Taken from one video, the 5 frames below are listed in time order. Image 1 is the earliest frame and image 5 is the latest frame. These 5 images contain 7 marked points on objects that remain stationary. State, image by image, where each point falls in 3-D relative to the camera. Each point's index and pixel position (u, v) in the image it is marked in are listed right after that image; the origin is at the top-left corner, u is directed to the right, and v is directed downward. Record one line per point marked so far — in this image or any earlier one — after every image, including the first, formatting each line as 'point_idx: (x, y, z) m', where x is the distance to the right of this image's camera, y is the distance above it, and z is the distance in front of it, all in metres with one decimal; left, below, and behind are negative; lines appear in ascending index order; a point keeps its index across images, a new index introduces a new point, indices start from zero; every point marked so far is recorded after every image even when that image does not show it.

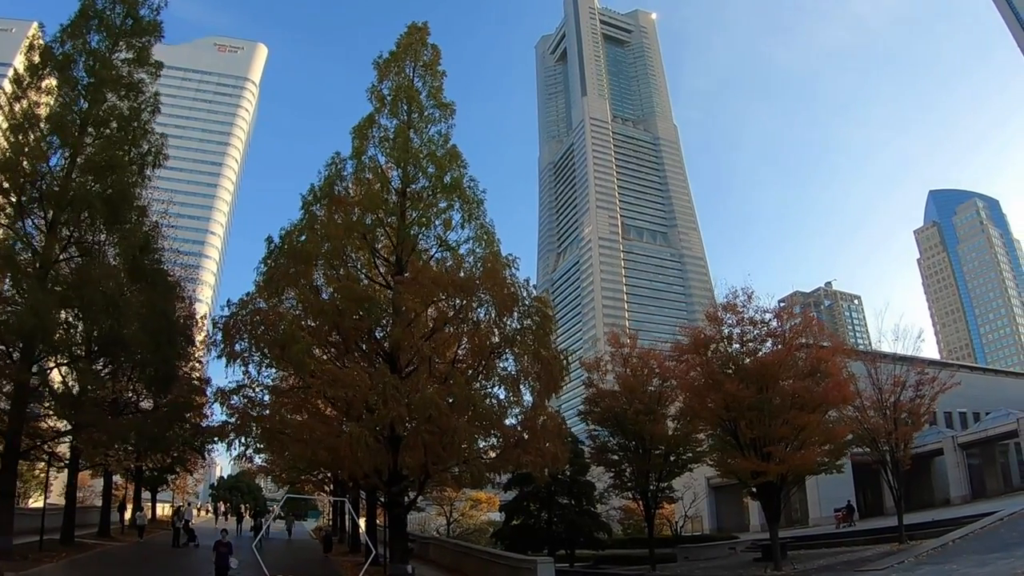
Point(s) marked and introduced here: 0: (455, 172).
0: (-1.4, +2.8, +16.6) m
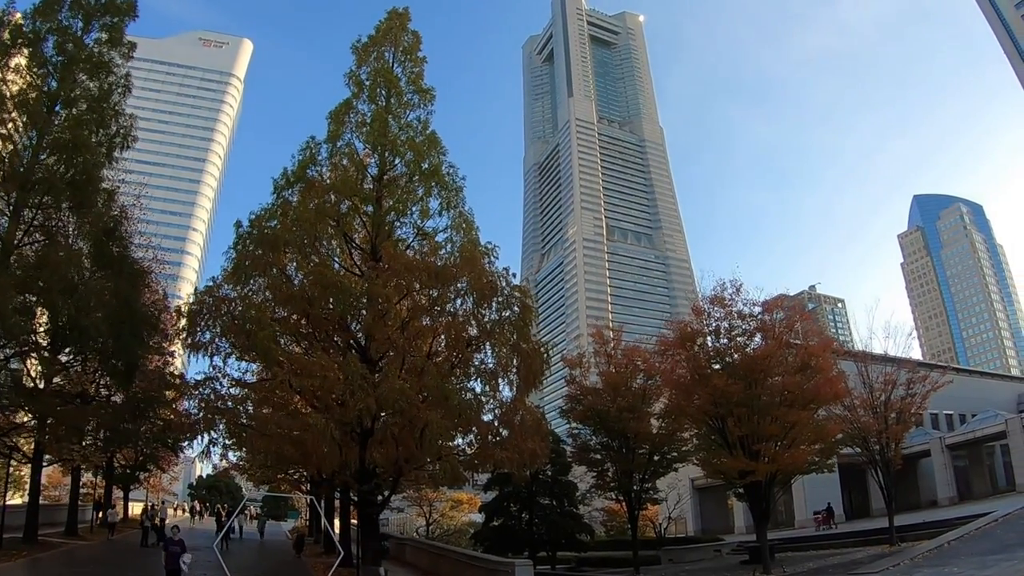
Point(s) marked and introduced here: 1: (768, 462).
0: (-1.8, +3.0, +15.9) m
1: (+5.9, -4.0, +15.5) m
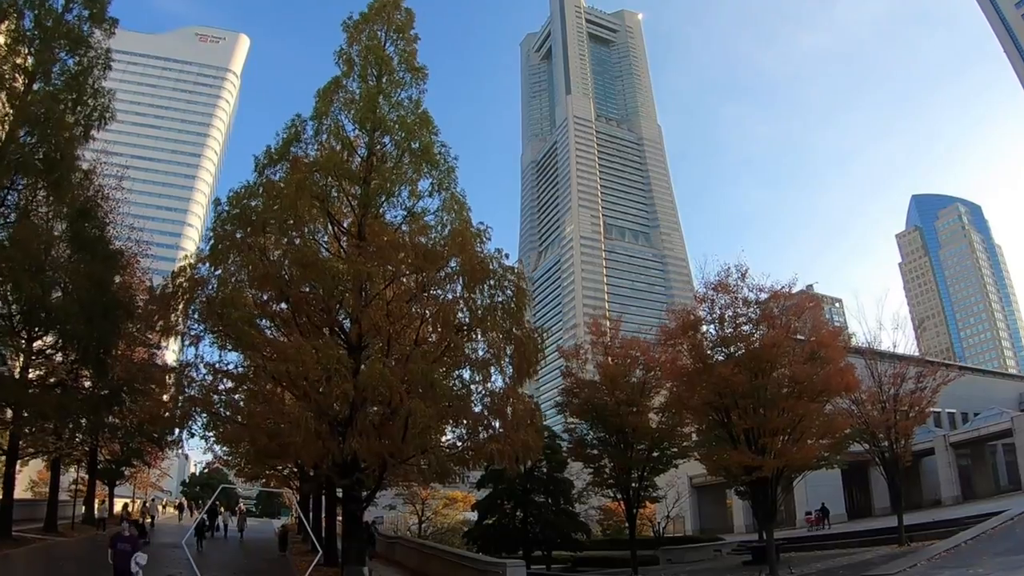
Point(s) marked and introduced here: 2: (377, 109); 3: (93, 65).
0: (-1.9, +3.4, +15.1) m
1: (+5.8, -3.7, +14.8) m
2: (-3.0, +4.0, +15.1) m
3: (-11.7, +6.2, +18.8) m
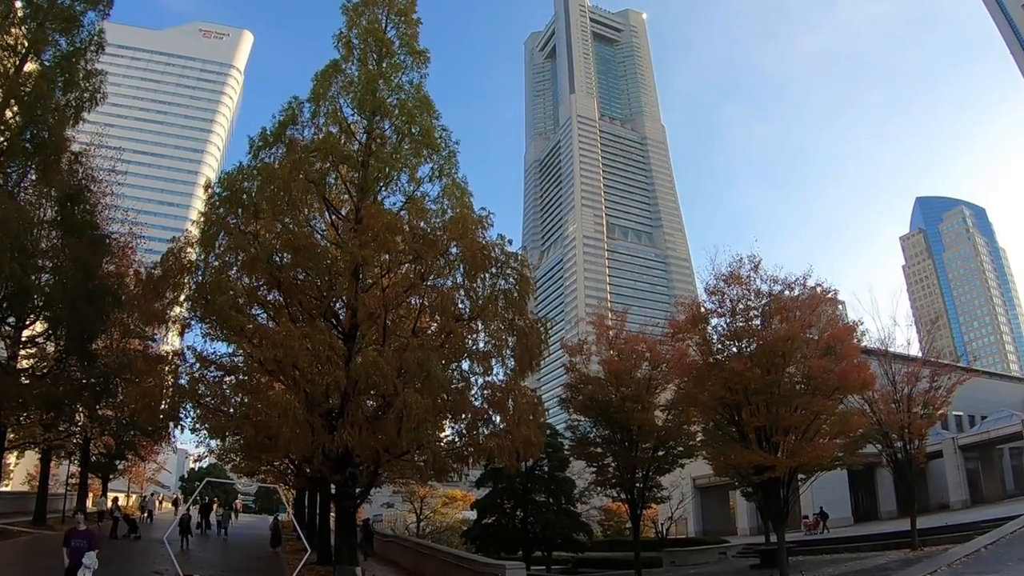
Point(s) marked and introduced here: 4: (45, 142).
0: (-1.9, +3.6, +14.6) m
1: (+5.8, -3.5, +14.2) m
2: (-2.9, +4.3, +14.5) m
3: (-11.6, +6.5, +18.3) m
4: (-10.7, +3.3, +15.4) m
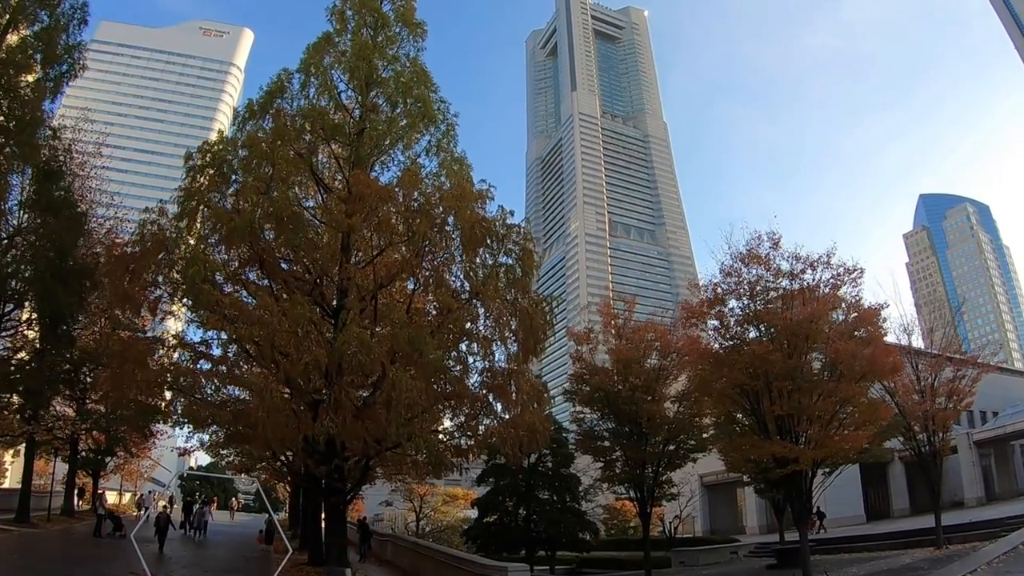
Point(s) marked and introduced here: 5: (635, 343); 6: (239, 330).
0: (-1.8, +4.0, +13.7) m
1: (+5.8, -3.2, +13.3) m
2: (-2.9, +4.6, +13.7) m
3: (-11.5, +6.9, +17.4) m
4: (-10.7, +3.7, +14.5) m
5: (+3.5, -1.6, +19.3) m
6: (-4.0, -0.7, +10.3) m
